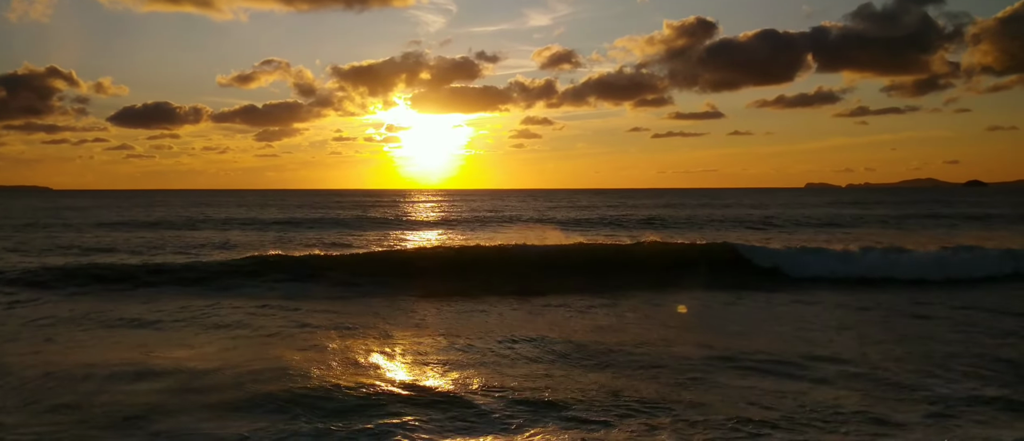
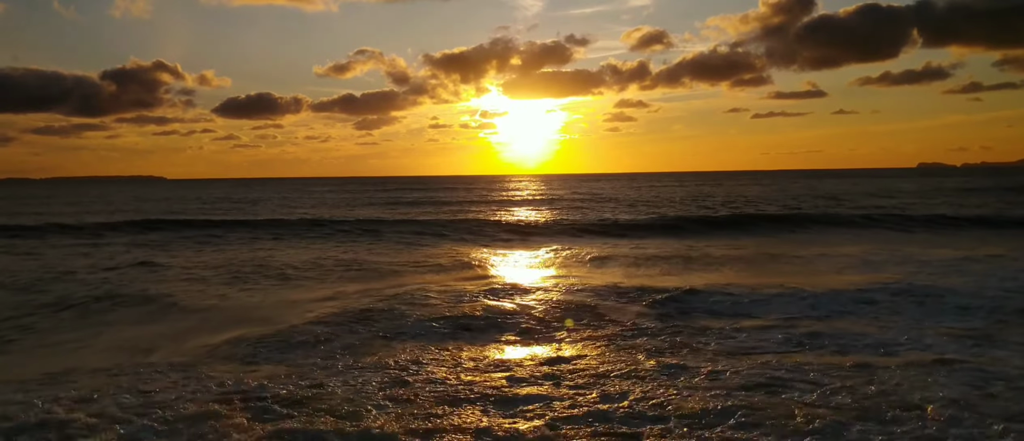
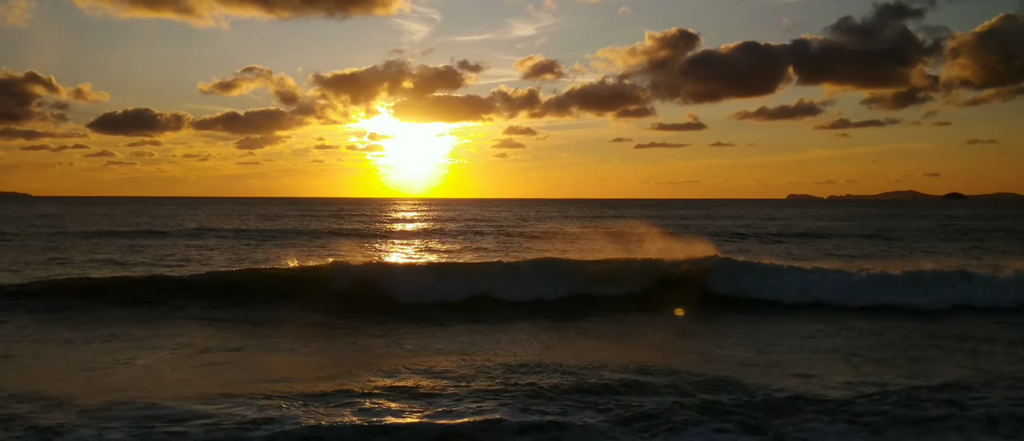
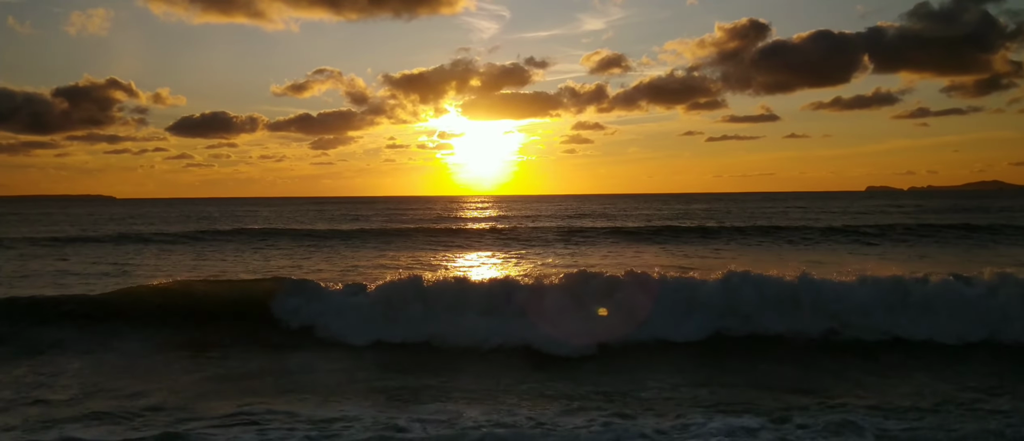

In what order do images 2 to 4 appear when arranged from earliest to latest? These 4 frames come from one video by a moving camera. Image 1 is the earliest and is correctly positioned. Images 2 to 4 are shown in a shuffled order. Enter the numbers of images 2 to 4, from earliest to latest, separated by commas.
3, 4, 2
